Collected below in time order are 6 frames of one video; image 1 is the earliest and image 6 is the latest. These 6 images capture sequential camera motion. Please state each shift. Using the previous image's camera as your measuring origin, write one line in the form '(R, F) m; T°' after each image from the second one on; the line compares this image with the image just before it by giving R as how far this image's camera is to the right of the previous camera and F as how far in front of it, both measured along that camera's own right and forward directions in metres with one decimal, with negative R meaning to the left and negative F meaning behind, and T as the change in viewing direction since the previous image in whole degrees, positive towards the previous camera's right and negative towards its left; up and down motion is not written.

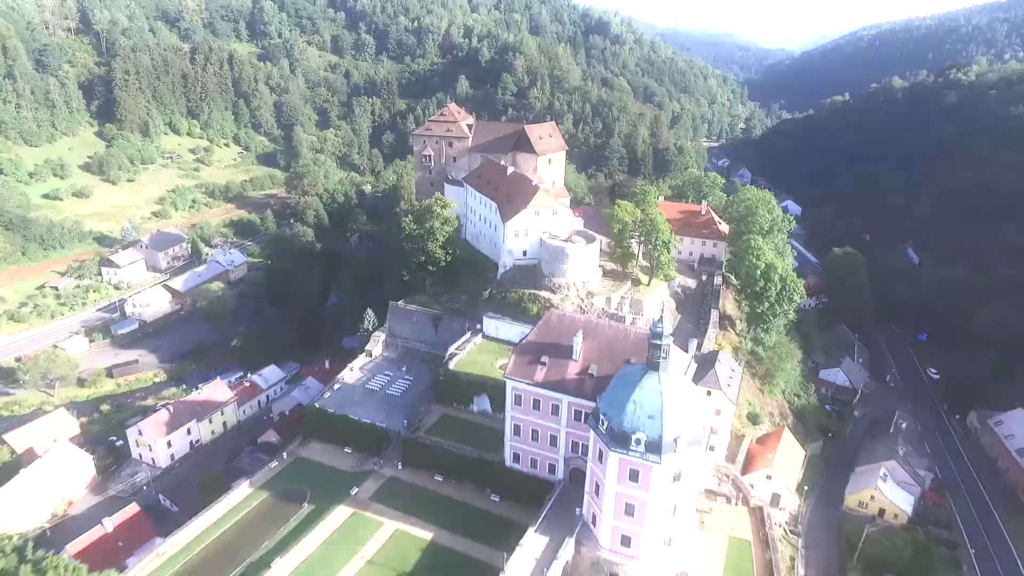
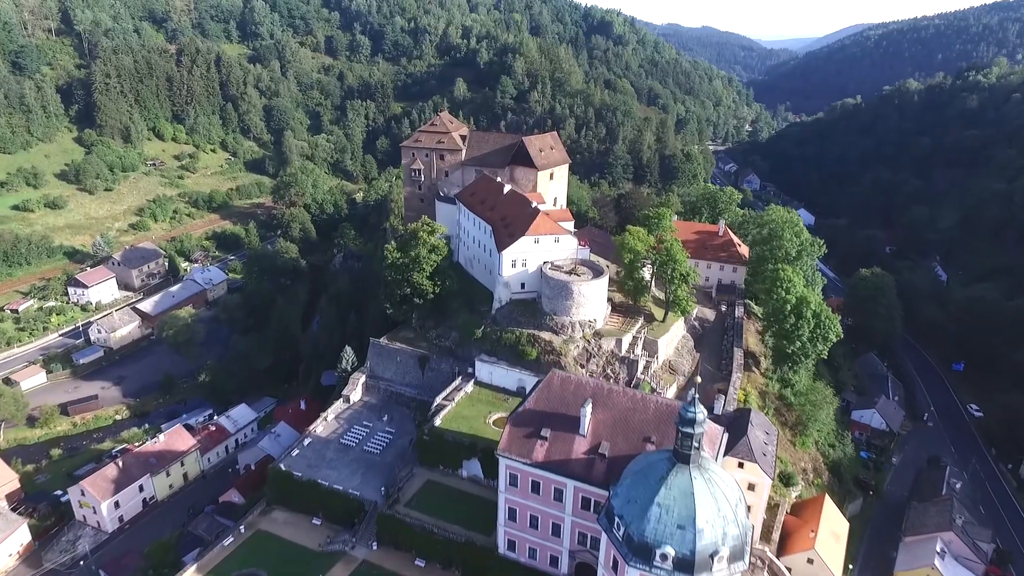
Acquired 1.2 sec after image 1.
(+0.4, +5.9) m; 0°
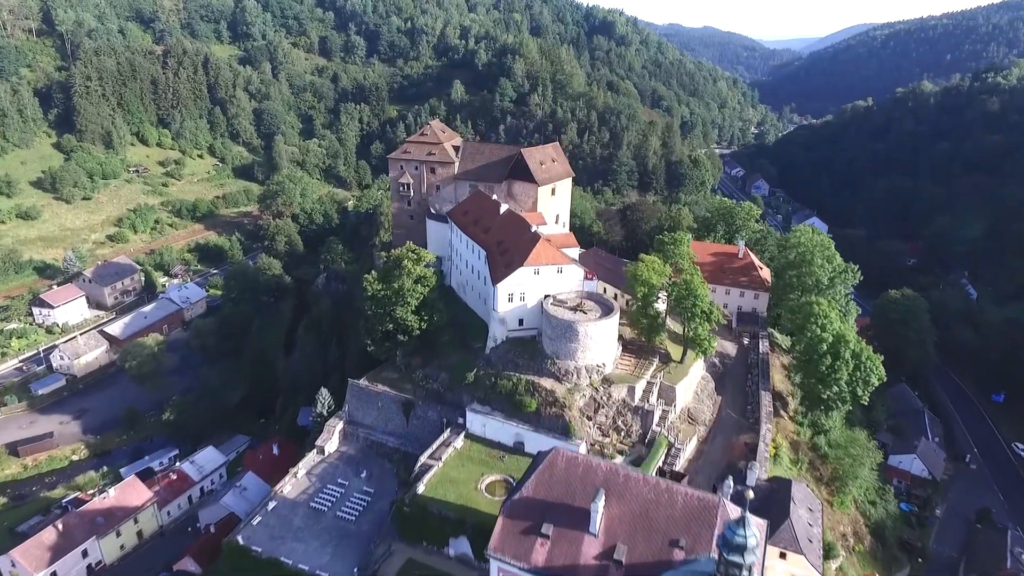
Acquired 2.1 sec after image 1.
(+0.3, +5.3) m; 0°
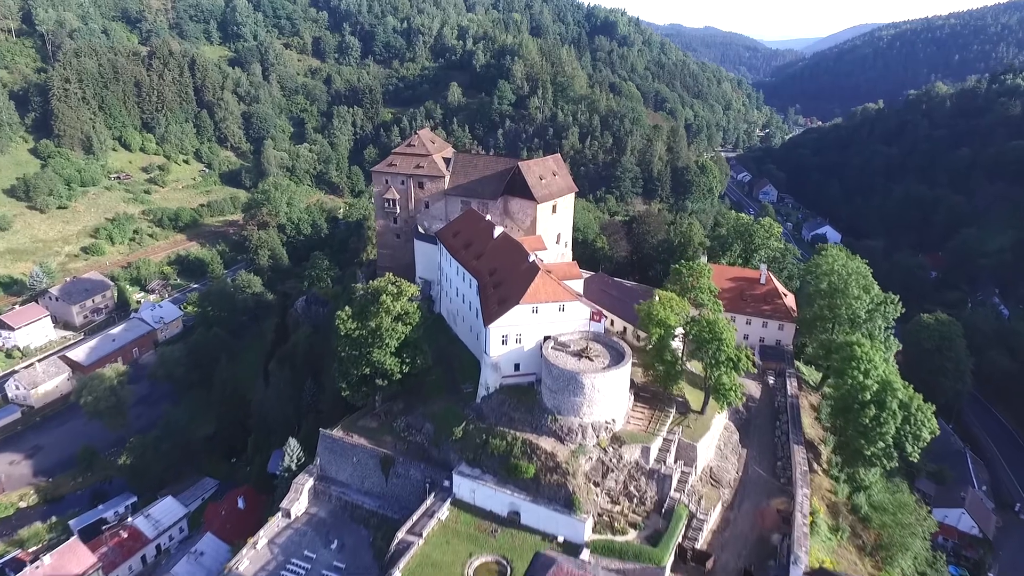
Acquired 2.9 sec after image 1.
(+0.4, +5.1) m; 0°
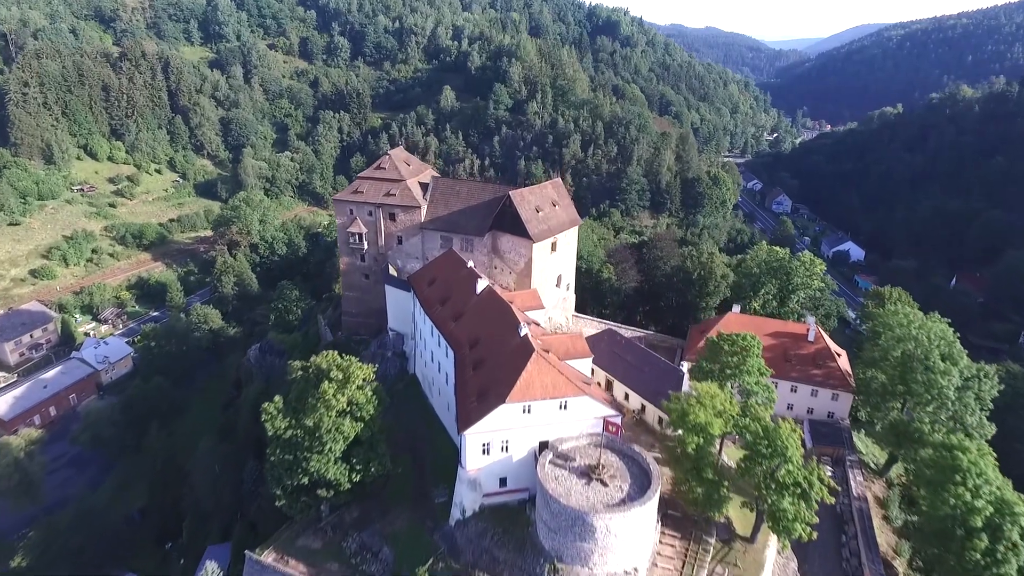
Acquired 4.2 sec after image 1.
(+0.8, +8.5) m; 0°
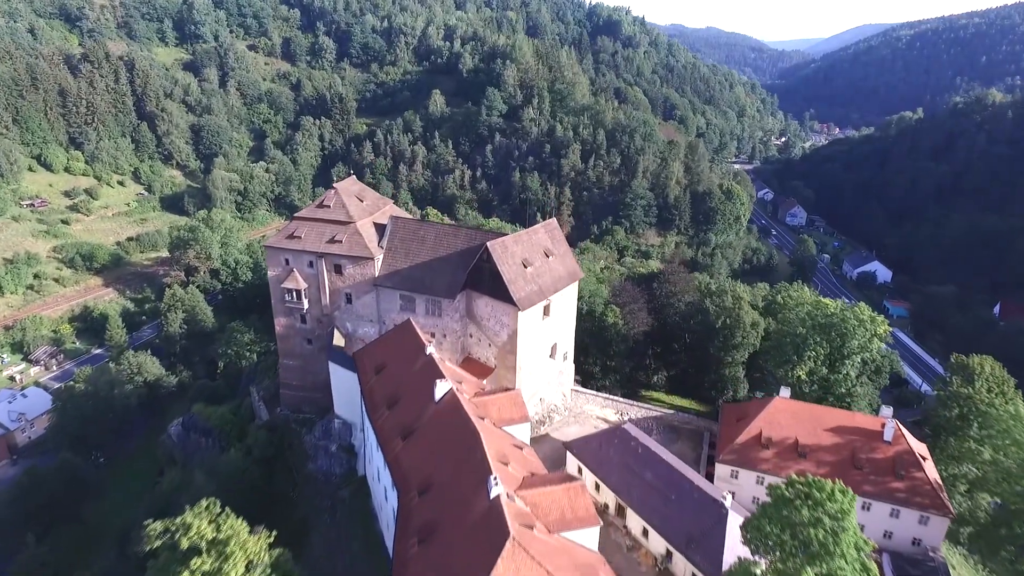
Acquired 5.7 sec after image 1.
(+1.2, +9.1) m; 0°
